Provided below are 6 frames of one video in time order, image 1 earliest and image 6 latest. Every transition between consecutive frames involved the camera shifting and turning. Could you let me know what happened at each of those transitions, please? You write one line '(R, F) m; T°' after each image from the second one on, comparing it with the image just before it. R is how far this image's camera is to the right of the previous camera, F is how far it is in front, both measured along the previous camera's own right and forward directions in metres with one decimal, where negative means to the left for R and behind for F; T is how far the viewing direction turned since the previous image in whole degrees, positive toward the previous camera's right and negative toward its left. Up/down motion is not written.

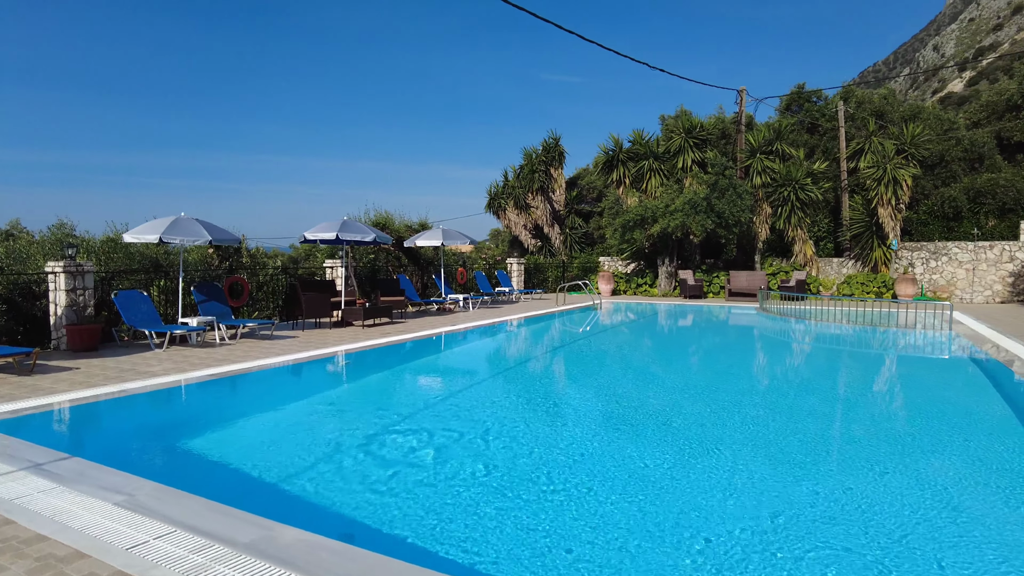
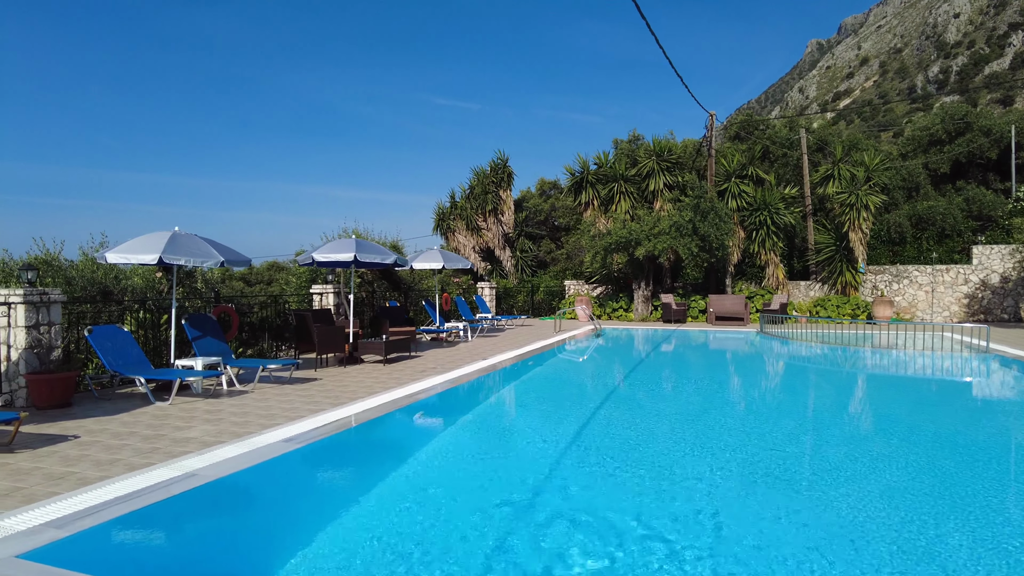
(-2.0, +1.3) m; +9°
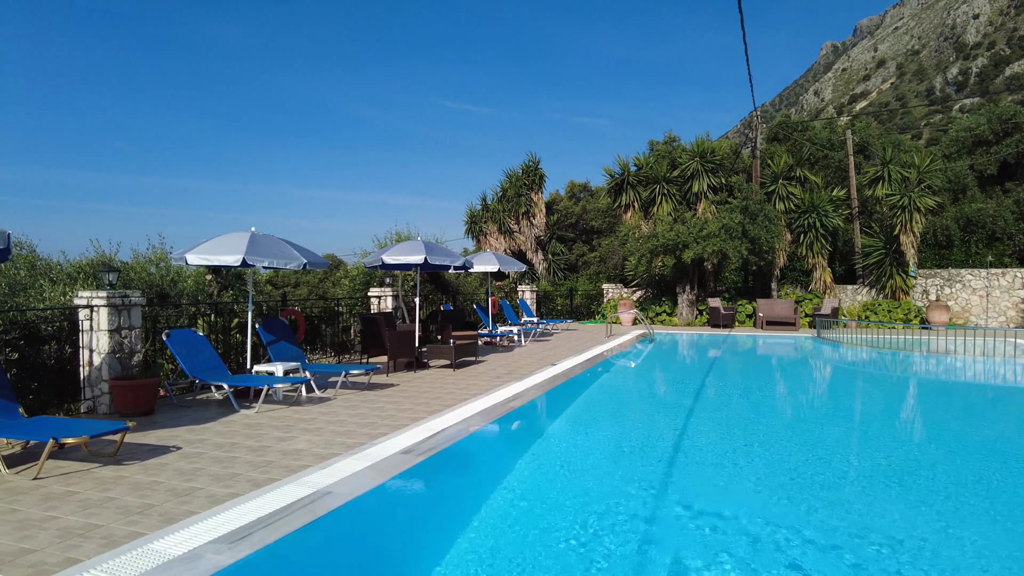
(-0.8, +0.3) m; -1°
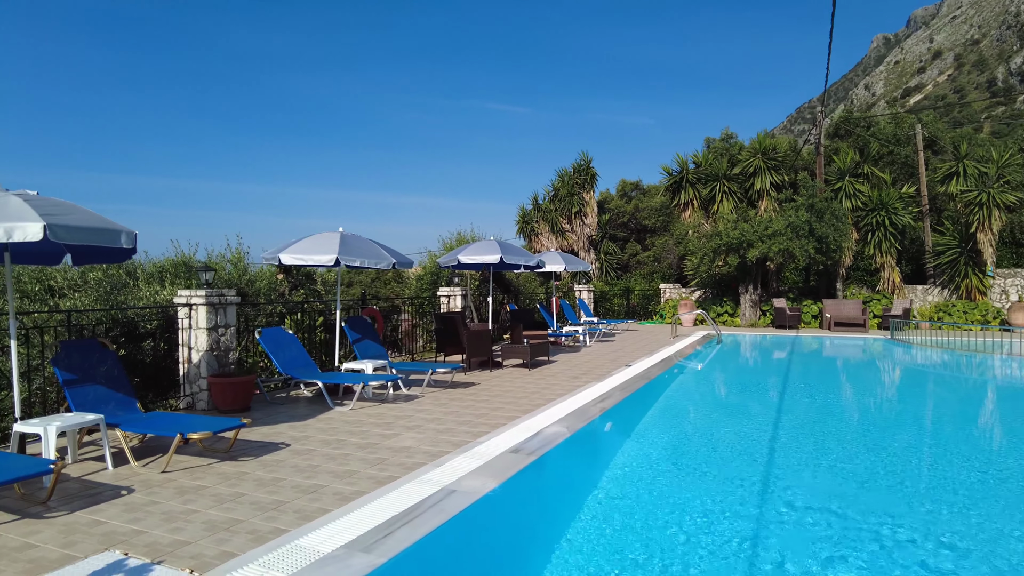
(-0.5, 0.0) m; -4°
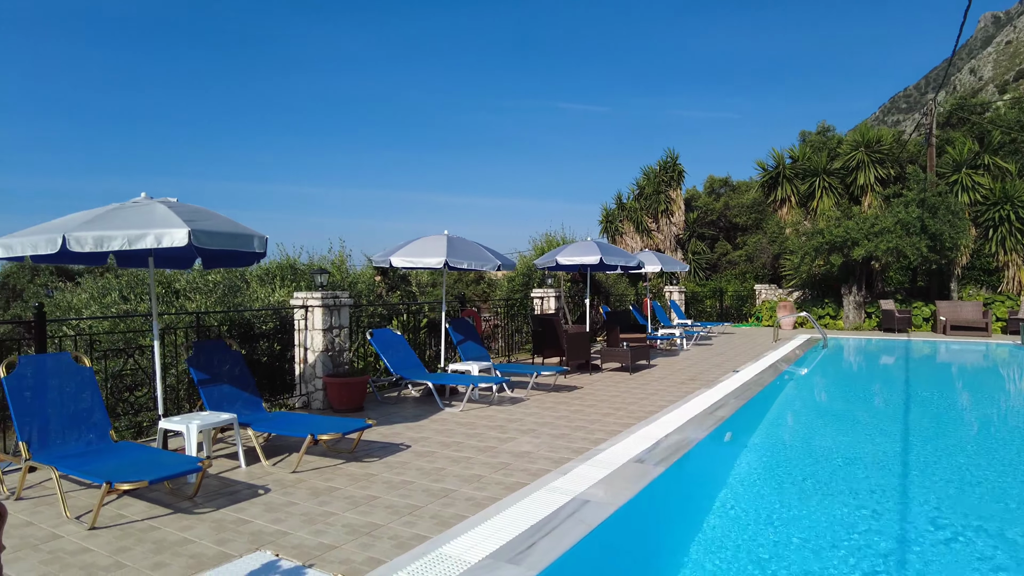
(-0.3, +0.1) m; -7°
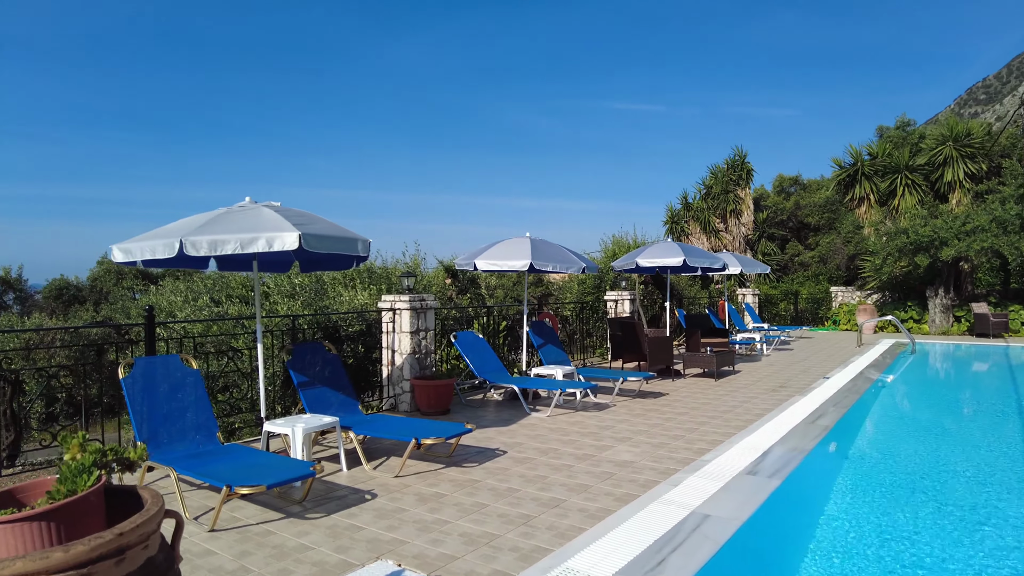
(-0.3, +0.1) m; -5°
